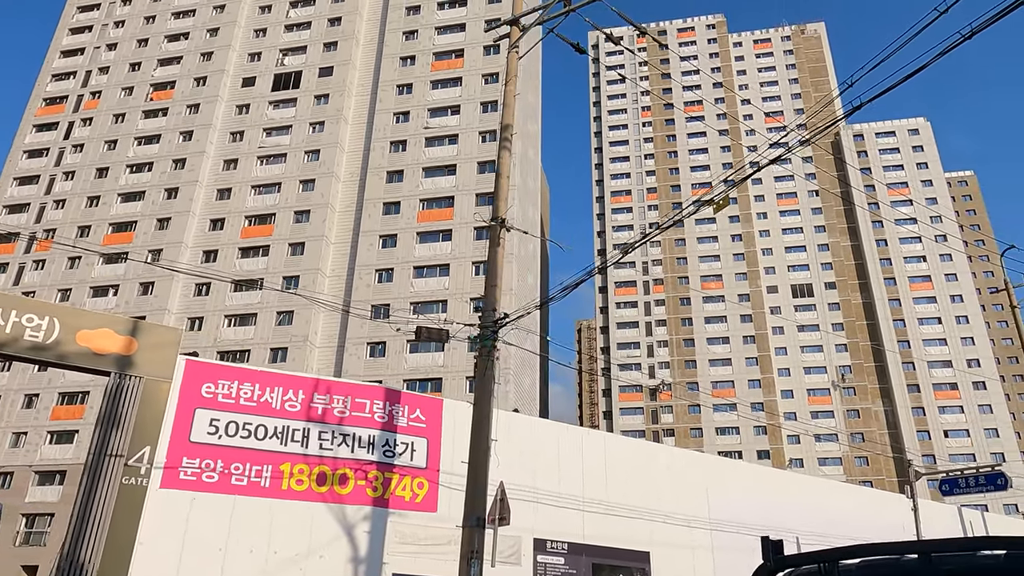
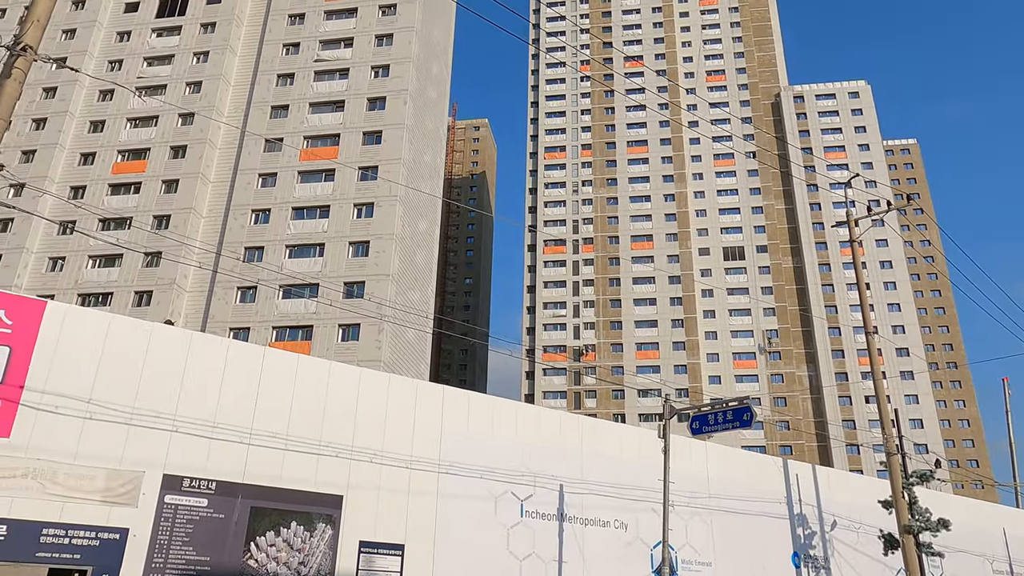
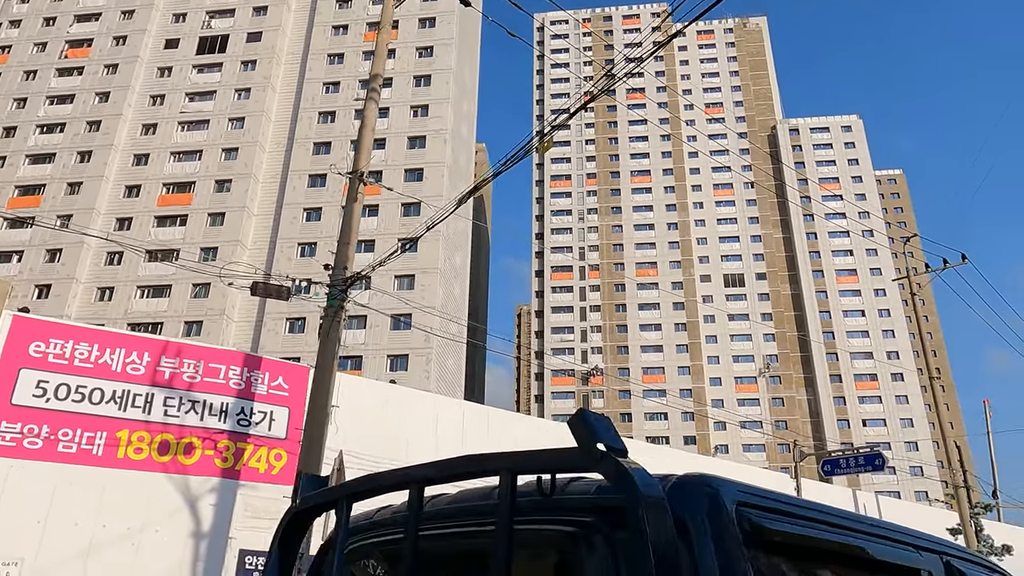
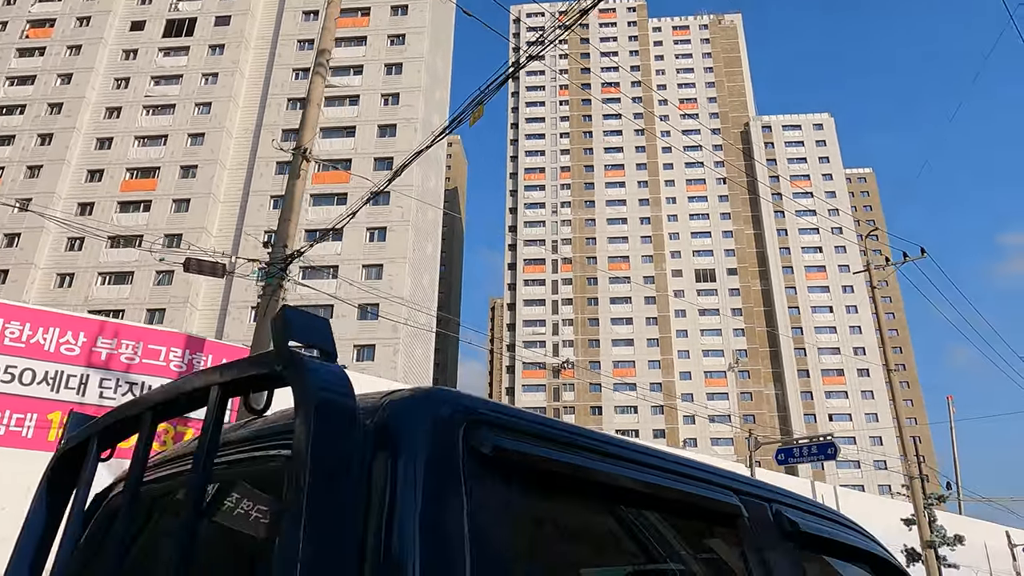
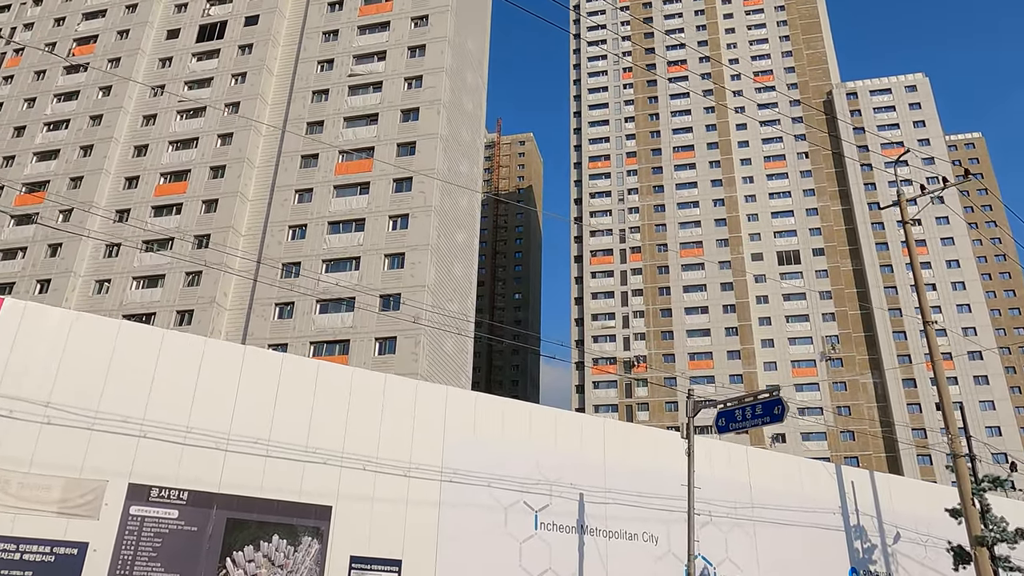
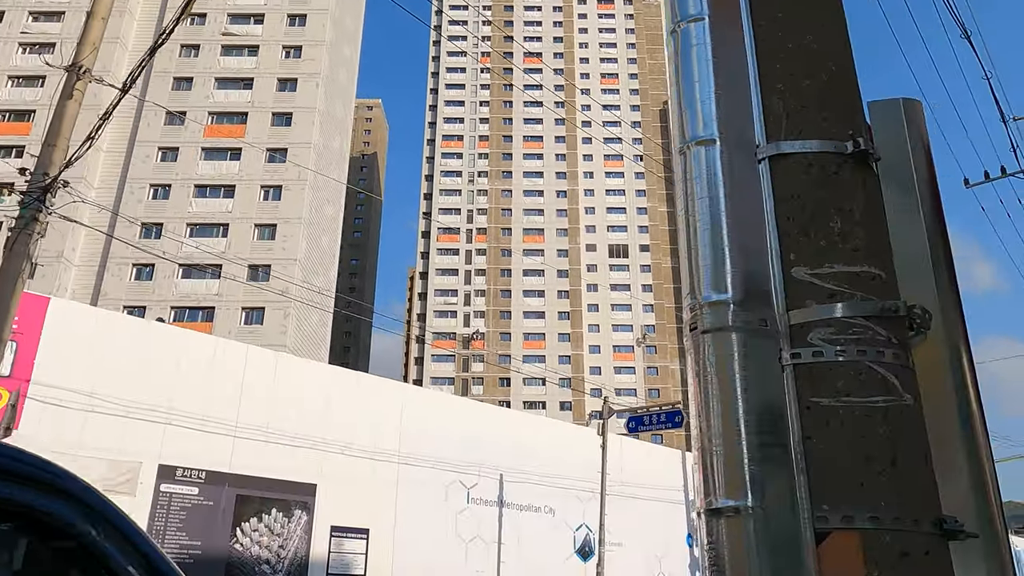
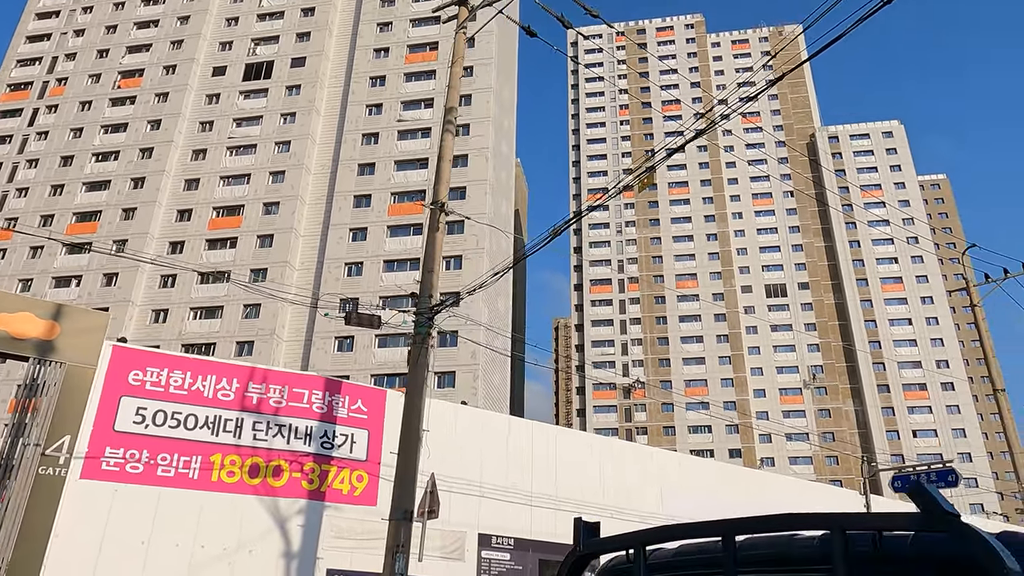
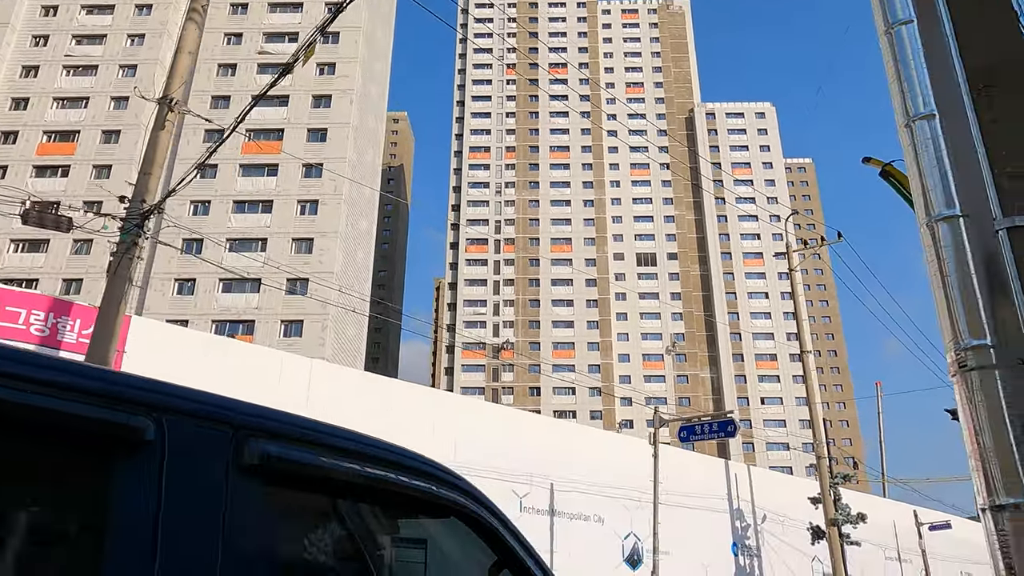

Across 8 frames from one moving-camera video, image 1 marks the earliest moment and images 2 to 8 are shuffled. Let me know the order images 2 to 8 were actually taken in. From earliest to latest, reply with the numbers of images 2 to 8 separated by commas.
7, 3, 4, 8, 6, 2, 5
